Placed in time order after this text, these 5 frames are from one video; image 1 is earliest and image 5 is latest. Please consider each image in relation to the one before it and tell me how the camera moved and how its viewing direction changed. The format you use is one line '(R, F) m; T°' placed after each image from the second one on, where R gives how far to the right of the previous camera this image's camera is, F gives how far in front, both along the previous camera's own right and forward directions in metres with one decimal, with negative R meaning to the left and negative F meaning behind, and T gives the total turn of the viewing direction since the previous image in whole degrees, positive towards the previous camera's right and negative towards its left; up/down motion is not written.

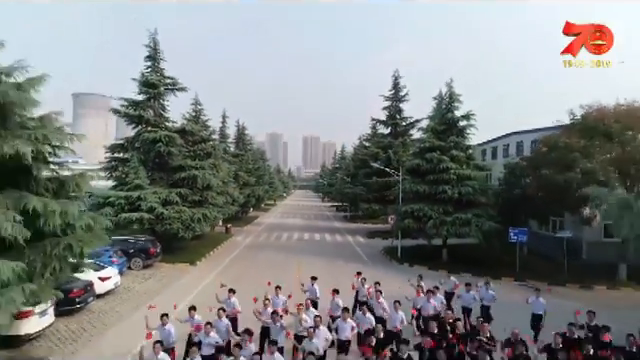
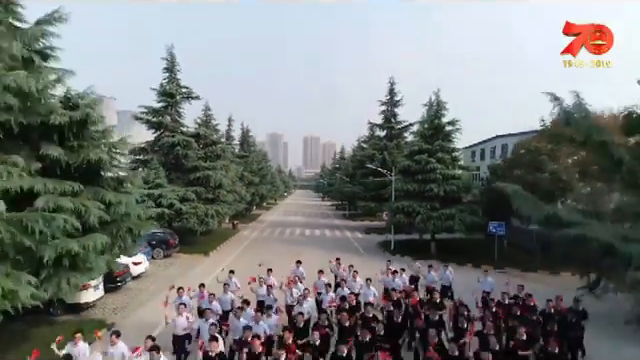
(0.0, -2.1) m; 0°
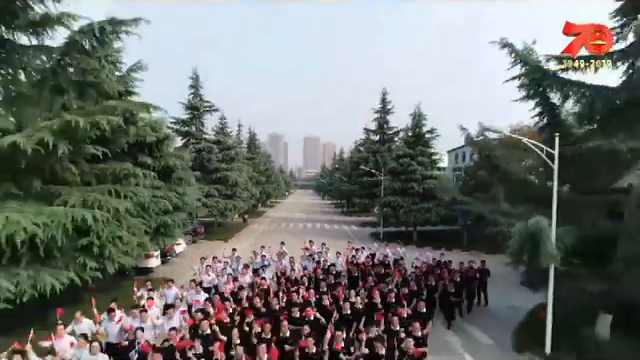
(0.0, -4.0) m; 0°
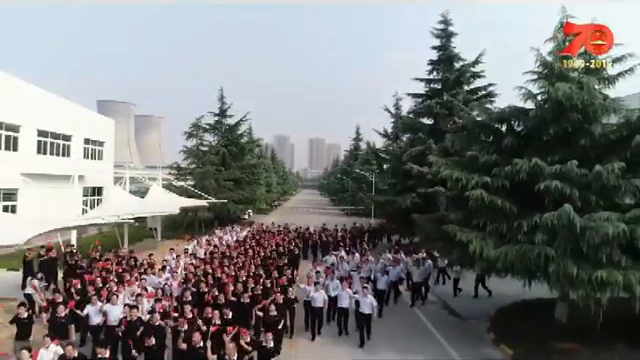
(+0.5, -10.1) m; 0°
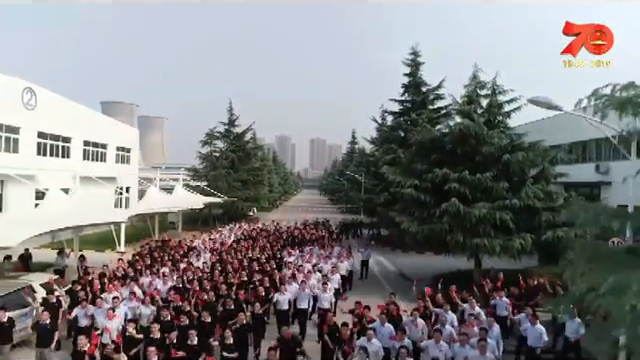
(+0.5, -7.0) m; 0°
